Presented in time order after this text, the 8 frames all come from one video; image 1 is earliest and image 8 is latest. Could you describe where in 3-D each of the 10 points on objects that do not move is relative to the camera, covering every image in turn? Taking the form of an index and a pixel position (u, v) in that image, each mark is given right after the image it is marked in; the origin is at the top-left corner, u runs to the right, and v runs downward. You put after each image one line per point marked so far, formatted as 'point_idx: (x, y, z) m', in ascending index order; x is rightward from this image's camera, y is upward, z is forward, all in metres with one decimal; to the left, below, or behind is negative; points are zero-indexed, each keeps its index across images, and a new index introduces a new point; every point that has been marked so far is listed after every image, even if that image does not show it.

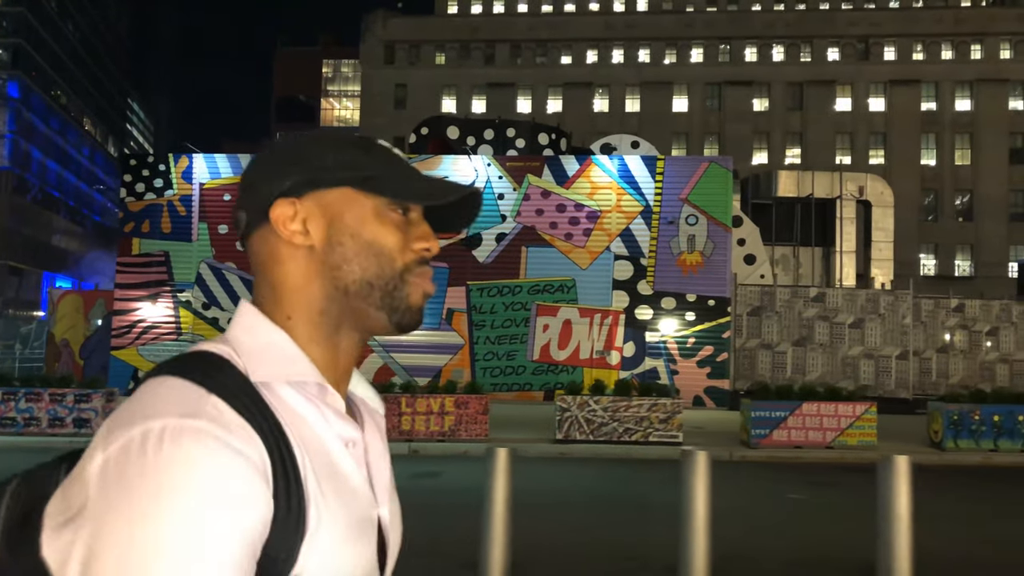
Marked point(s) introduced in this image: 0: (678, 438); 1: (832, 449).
0: (+4.0, -3.7, +14.0) m
1: (+7.7, -3.9, +13.8) m
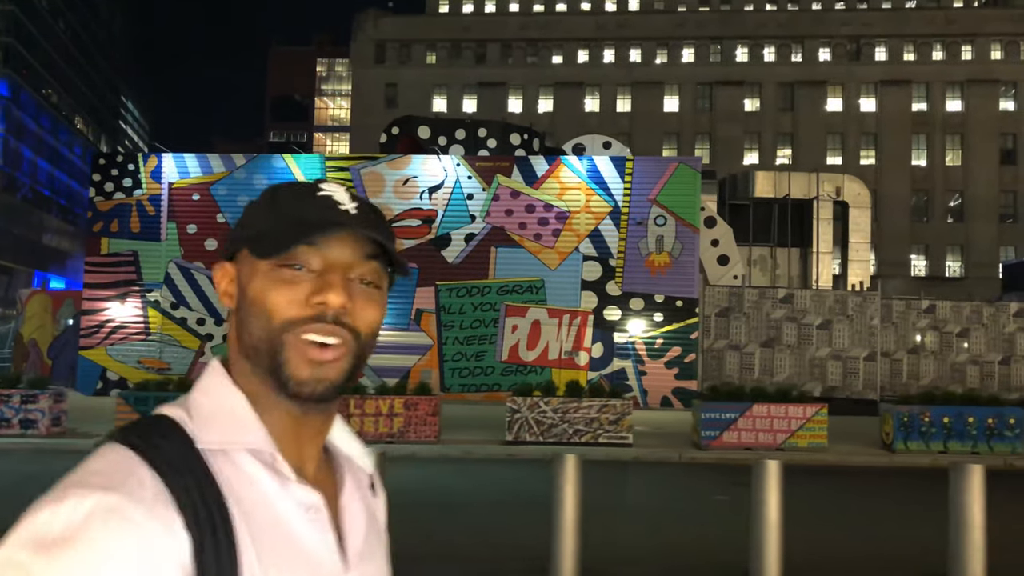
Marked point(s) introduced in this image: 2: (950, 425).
0: (+2.8, -3.7, +13.9) m
1: (+6.5, -3.9, +13.8) m
2: (+10.5, -3.3, +13.8) m
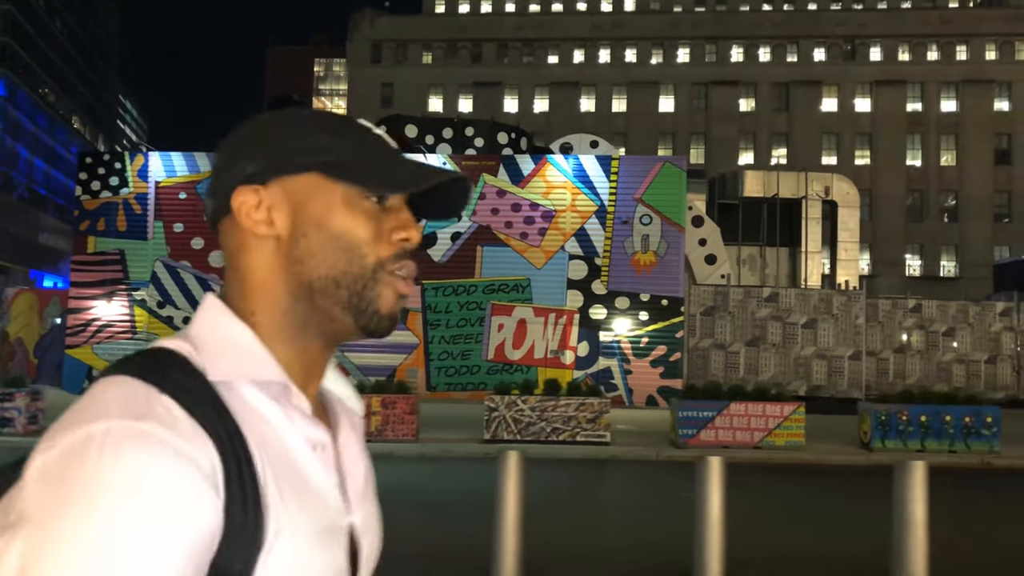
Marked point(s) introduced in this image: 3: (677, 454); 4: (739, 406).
0: (+2.3, -3.6, +14.0) m
1: (+5.9, -3.9, +13.8) m
2: (+10.0, -3.3, +13.8) m
3: (+3.9, -3.9, +13.5) m
4: (+5.5, -2.9, +13.9) m
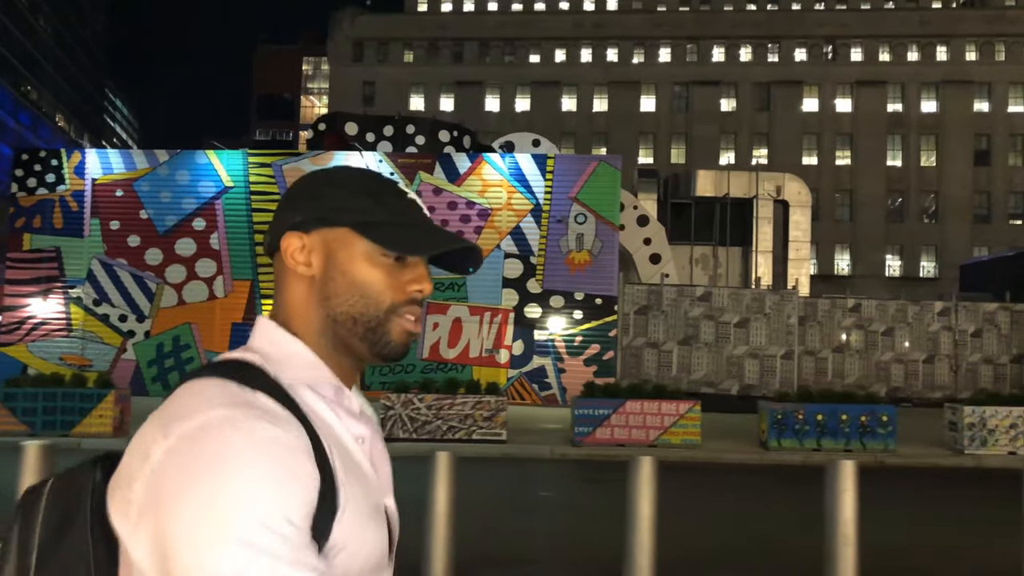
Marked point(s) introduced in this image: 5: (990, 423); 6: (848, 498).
0: (-0.3, -3.6, +13.9) m
1: (+3.4, -3.8, +13.8) m
2: (+7.5, -3.2, +13.8) m
3: (+1.4, -3.9, +13.5) m
4: (+3.0, -2.8, +13.9) m
5: (+11.5, -3.3, +13.8) m
6: (+3.1, -1.9, +5.3) m
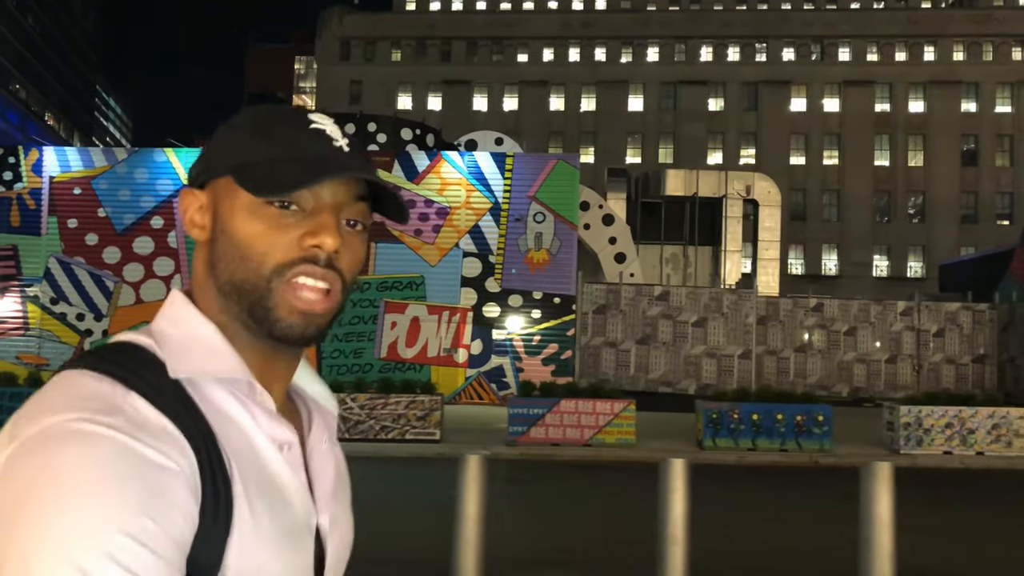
0: (-1.9, -3.6, +13.8) m
1: (+1.8, -3.8, +13.7) m
2: (+5.9, -3.2, +13.7) m
3: (-0.2, -3.8, +13.4) m
4: (+1.4, -2.8, +13.8) m
5: (+9.9, -3.2, +13.7) m
6: (+1.5, -1.9, +5.2) m
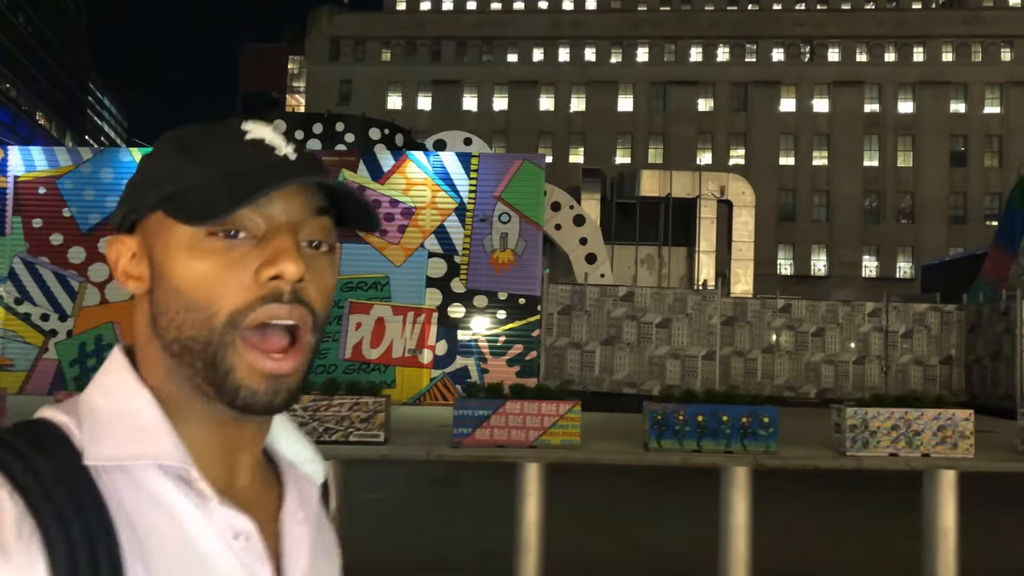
0: (-3.2, -3.6, +13.8) m
1: (+0.5, -3.8, +13.6) m
2: (+4.6, -3.2, +13.7) m
3: (-1.5, -3.9, +13.3) m
4: (+0.1, -2.8, +13.8) m
5: (+8.6, -3.3, +13.7) m
6: (+0.2, -1.9, +5.2) m
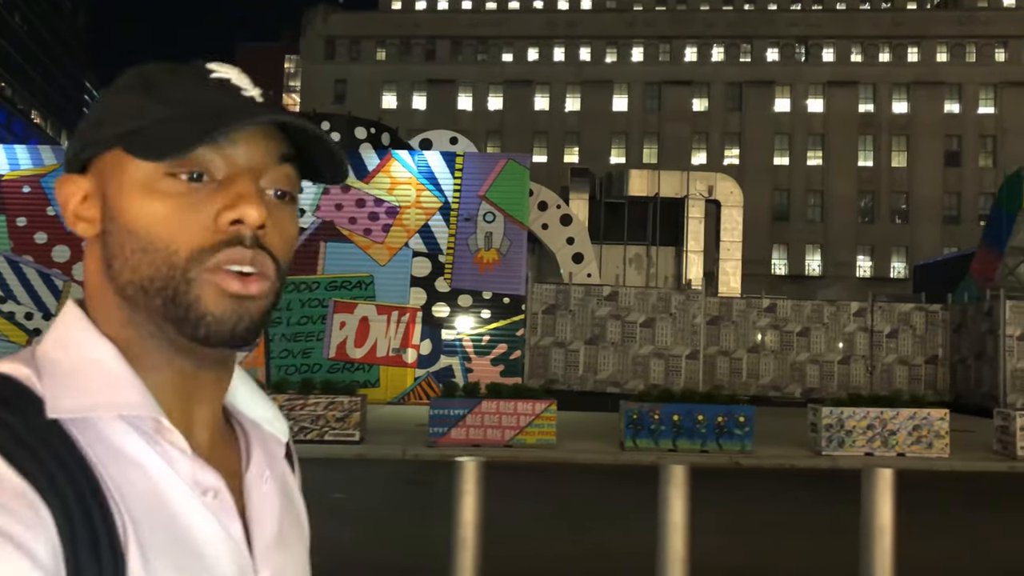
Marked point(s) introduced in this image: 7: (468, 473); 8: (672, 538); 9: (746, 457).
0: (-3.8, -3.5, +13.7) m
1: (-0.1, -3.8, +13.6) m
2: (+4.0, -3.2, +13.7) m
3: (-2.1, -3.8, +13.3) m
4: (-0.5, -2.8, +13.7) m
5: (+8.0, -3.2, +13.7) m
6: (-0.4, -1.9, +5.1) m
7: (-0.4, -1.7, +5.2) m
8: (+1.4, -2.2, +5.1) m
9: (+5.5, -3.9, +13.3) m
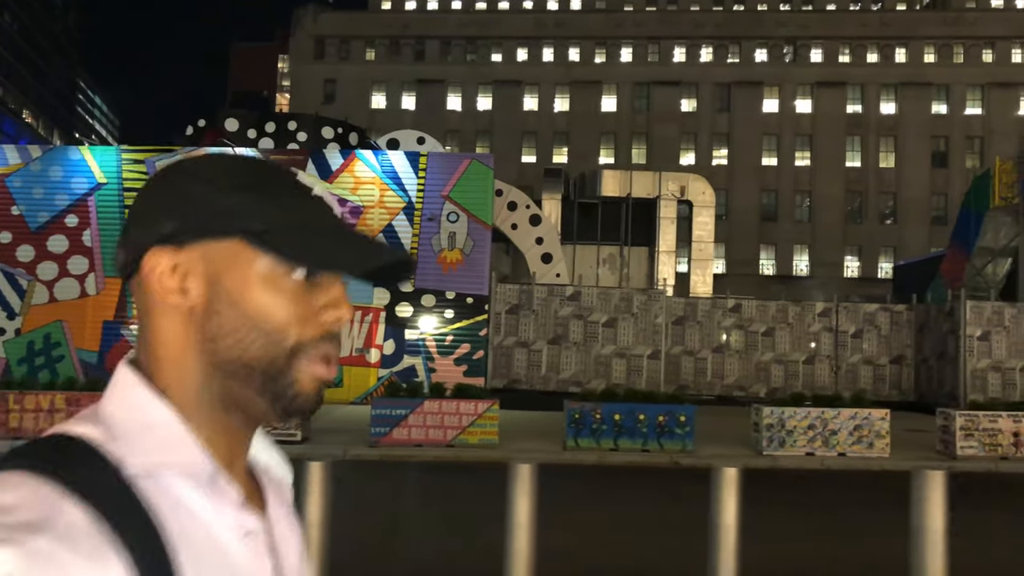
0: (-5.1, -3.5, +13.8) m
1: (-1.5, -3.8, +13.6) m
2: (+2.6, -3.2, +13.7) m
3: (-3.5, -3.8, +13.3) m
4: (-1.9, -2.8, +13.8) m
5: (+6.6, -3.2, +13.7) m
6: (-1.7, -1.9, +5.2) m
7: (-1.7, -1.7, +5.2) m
8: (+0.1, -2.2, +5.2) m
9: (+4.1, -3.9, +13.4) m
